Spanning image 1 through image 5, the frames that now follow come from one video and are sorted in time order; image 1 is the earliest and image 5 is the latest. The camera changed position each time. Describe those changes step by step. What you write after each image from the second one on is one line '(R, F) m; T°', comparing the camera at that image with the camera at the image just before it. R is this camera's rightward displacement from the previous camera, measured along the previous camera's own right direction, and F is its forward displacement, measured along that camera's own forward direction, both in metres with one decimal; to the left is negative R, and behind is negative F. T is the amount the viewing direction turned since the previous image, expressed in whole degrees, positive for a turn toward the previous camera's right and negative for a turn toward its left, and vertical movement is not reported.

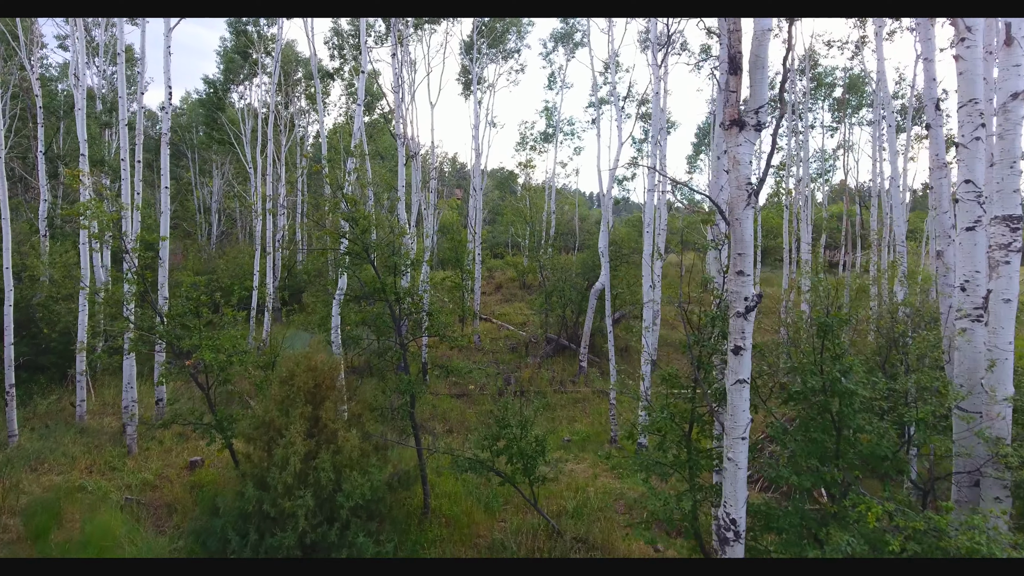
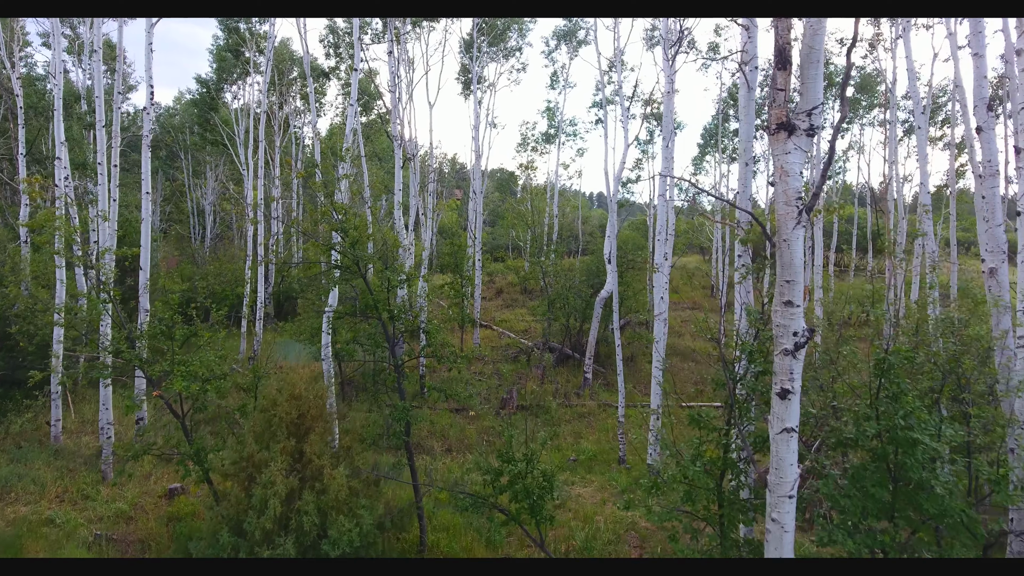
(0.0, +0.5) m; 0°
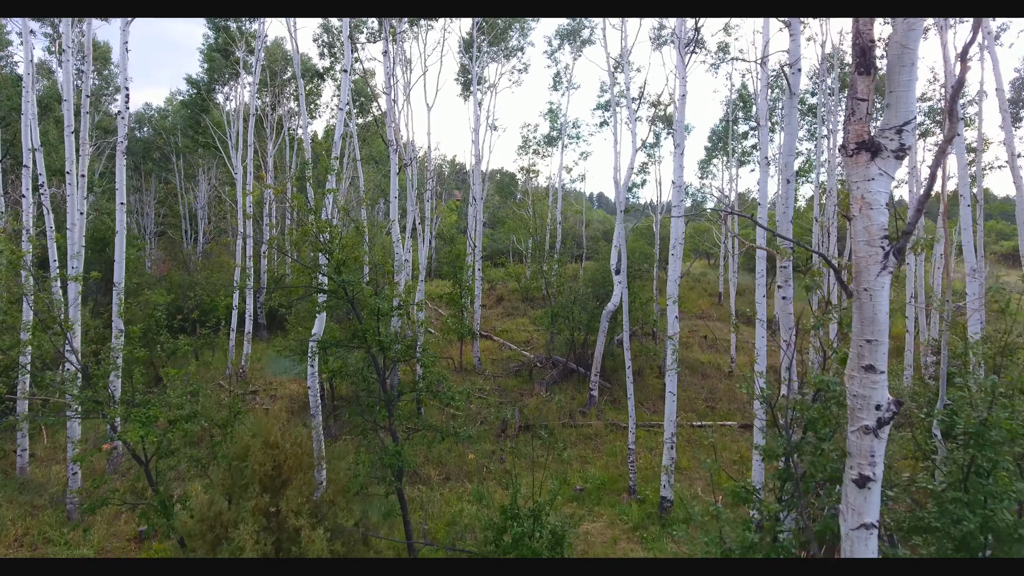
(0.0, +0.6) m; 0°
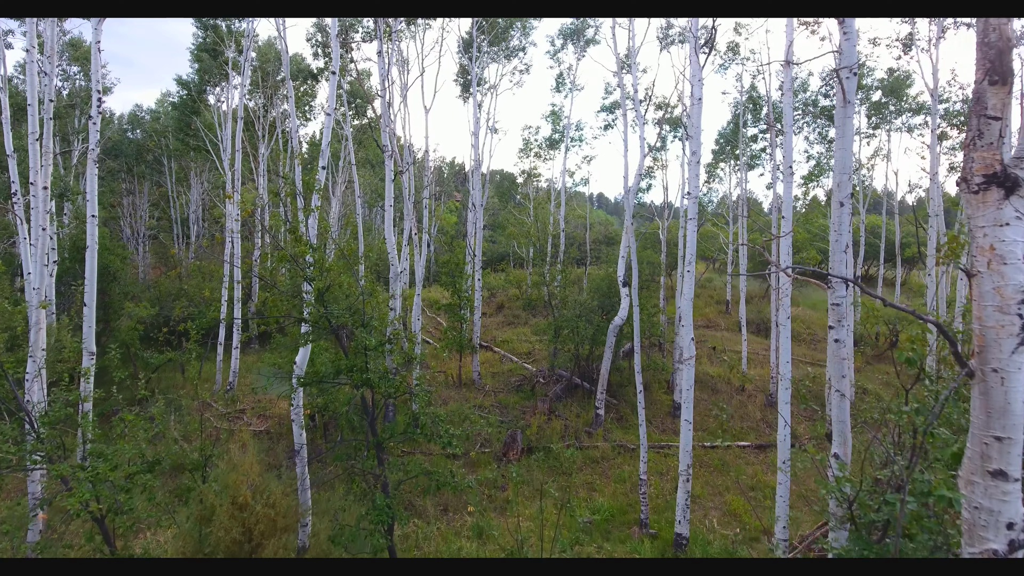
(0.0, +0.6) m; 0°
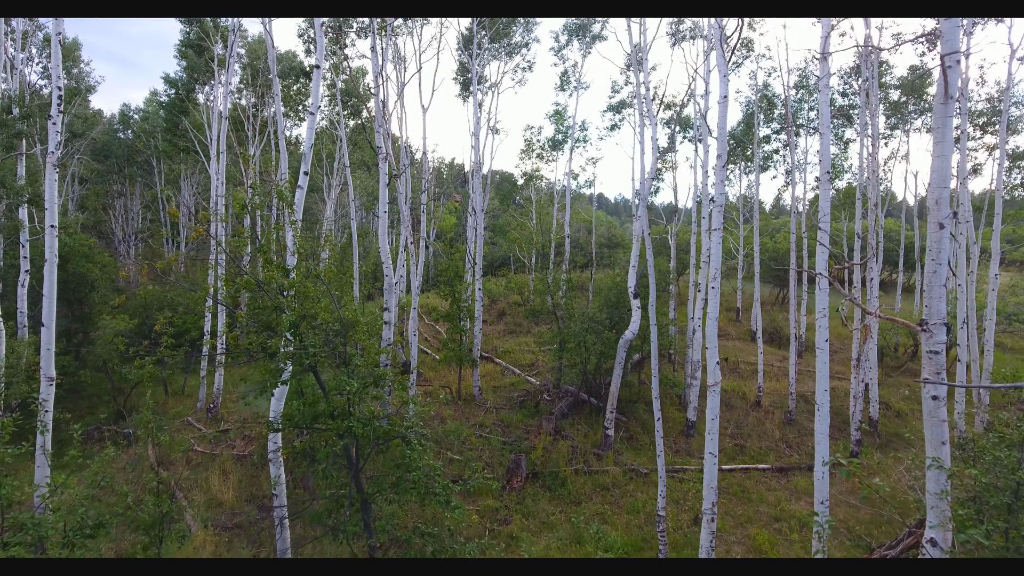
(-0.1, +0.7) m; 0°
